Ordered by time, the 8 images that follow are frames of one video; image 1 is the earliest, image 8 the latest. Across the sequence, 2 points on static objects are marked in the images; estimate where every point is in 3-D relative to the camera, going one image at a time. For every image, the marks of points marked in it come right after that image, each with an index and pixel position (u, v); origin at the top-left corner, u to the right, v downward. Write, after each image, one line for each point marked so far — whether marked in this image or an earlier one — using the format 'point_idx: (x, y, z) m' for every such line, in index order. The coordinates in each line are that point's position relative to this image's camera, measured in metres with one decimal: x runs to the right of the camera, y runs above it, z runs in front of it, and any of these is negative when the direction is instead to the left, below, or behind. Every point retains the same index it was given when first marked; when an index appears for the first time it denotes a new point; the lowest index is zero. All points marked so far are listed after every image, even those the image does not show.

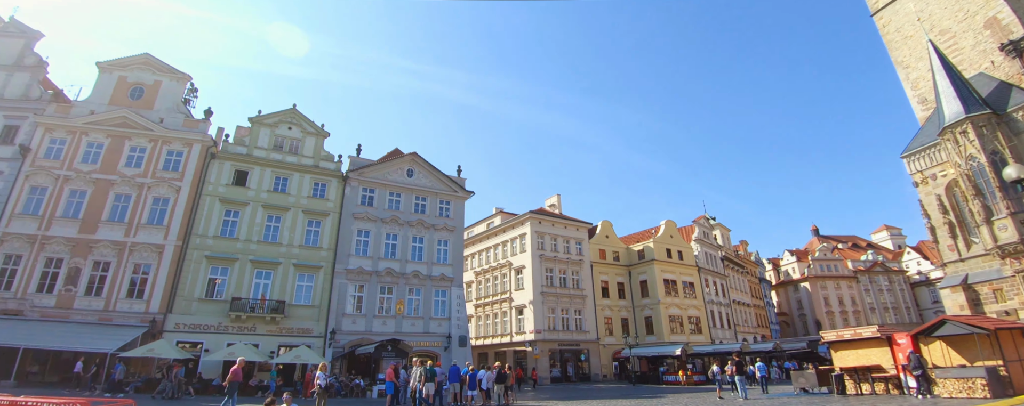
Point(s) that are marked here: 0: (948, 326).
0: (+14.0, -4.1, +16.5) m
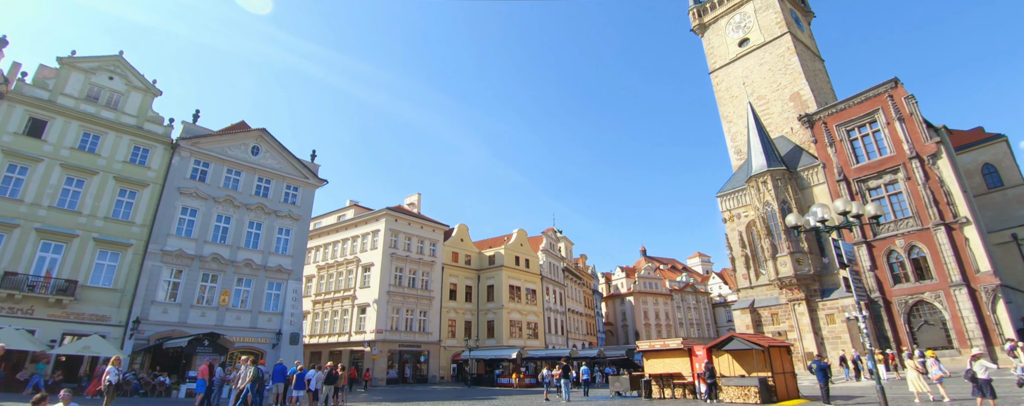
0: (+8.9, -5.5, +19.4) m
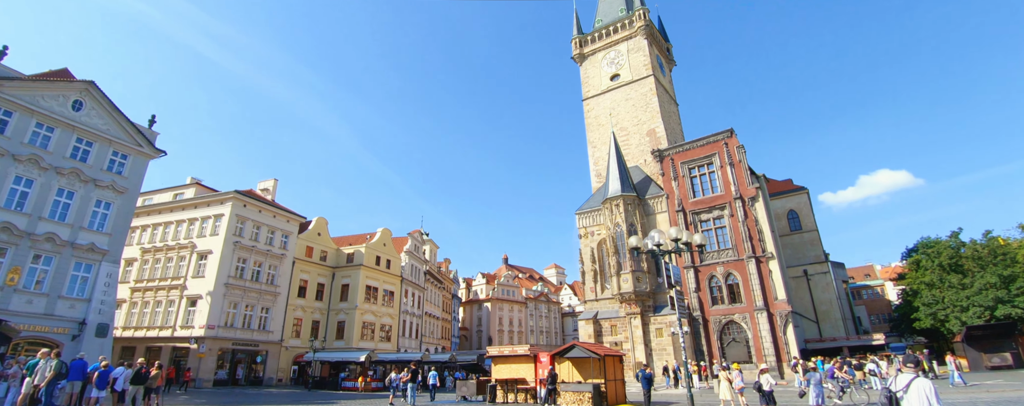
0: (+2.9, -6.3, +20.4) m
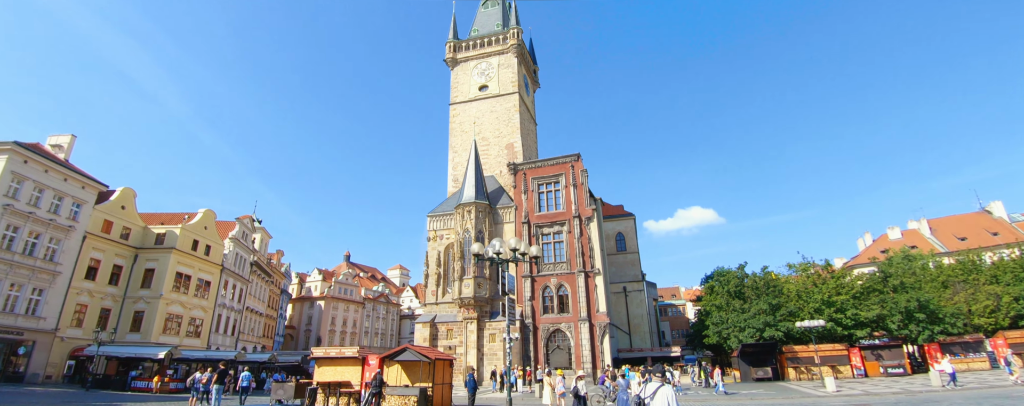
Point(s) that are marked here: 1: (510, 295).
0: (-4.2, -6.1, +19.6) m
1: (-0.1, -3.3, +17.5) m
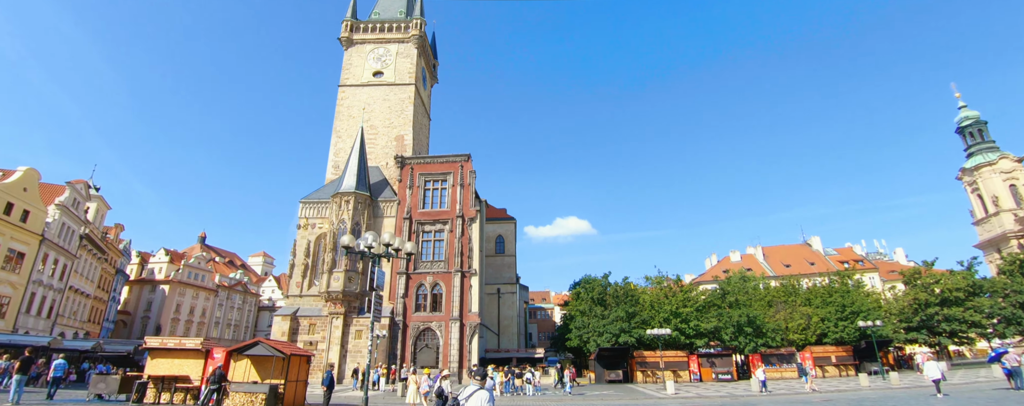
0: (-9.6, -5.4, +18.0) m
1: (-4.9, -3.0, +16.8) m
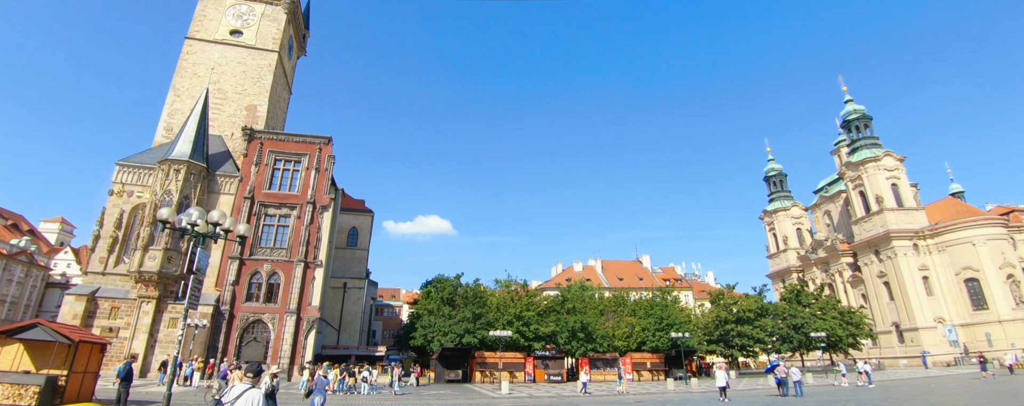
0: (-15.7, -4.3, +15.1) m
1: (-10.7, -2.4, +15.0) m
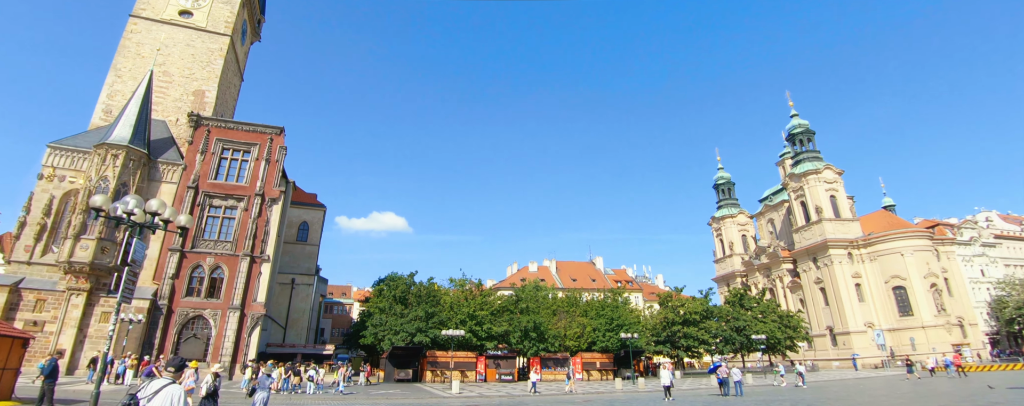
0: (-17.4, -3.9, +13.9) m
1: (-12.3, -2.2, +14.2) m
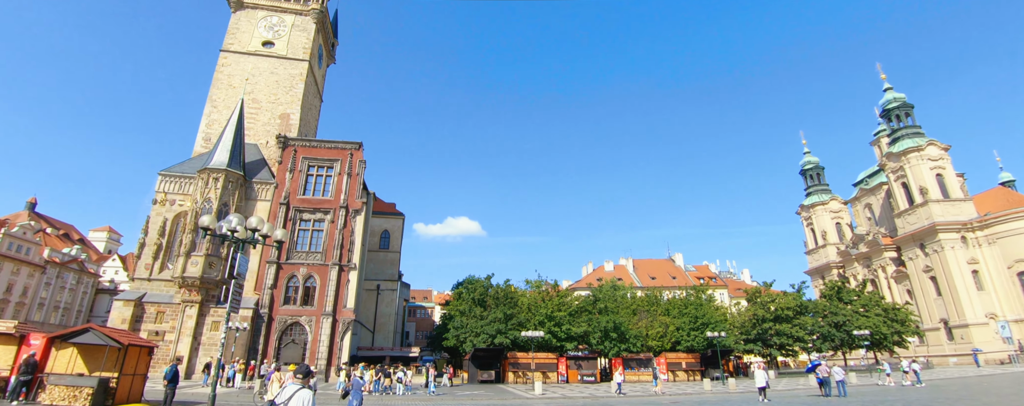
0: (-14.5, -4.5, +15.8) m
1: (-9.5, -2.6, +15.5) m
